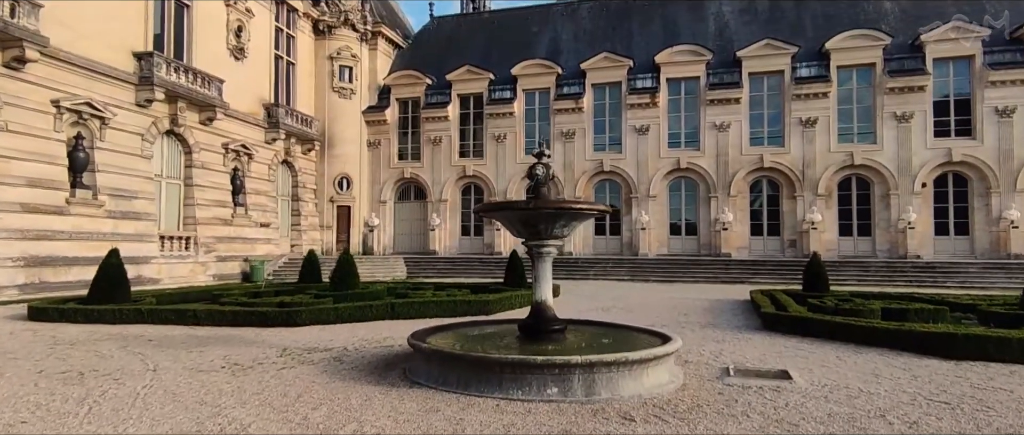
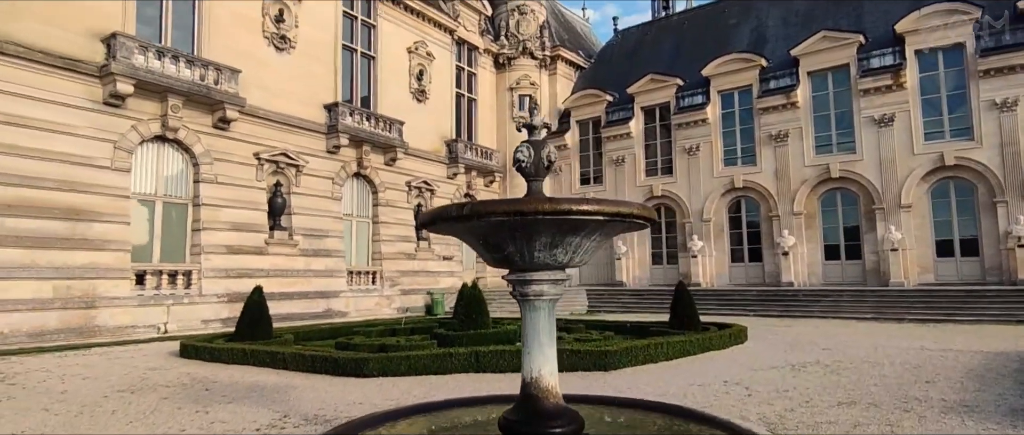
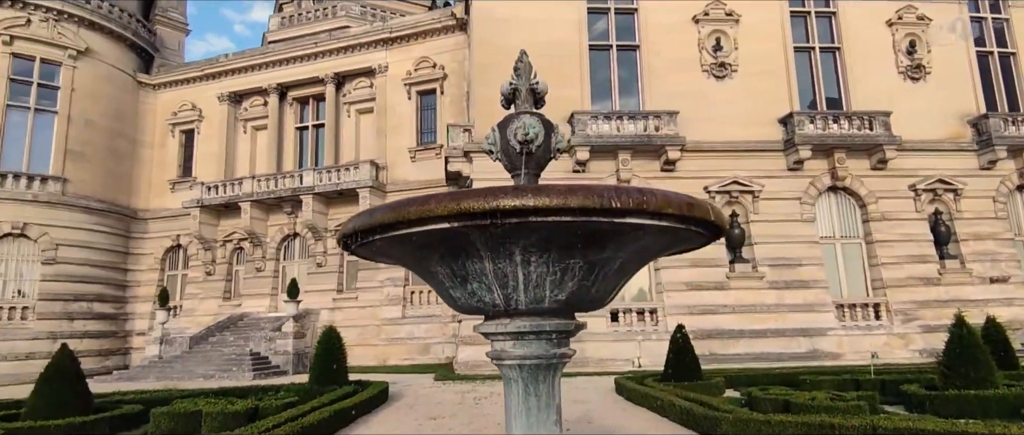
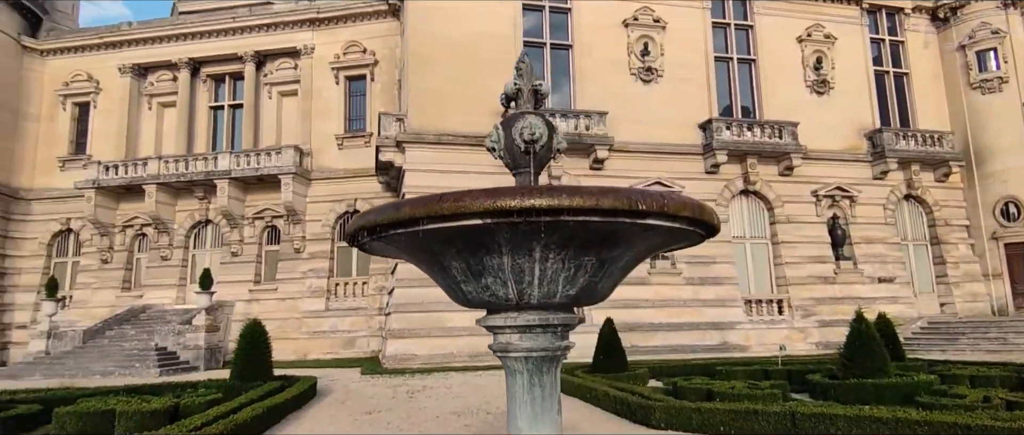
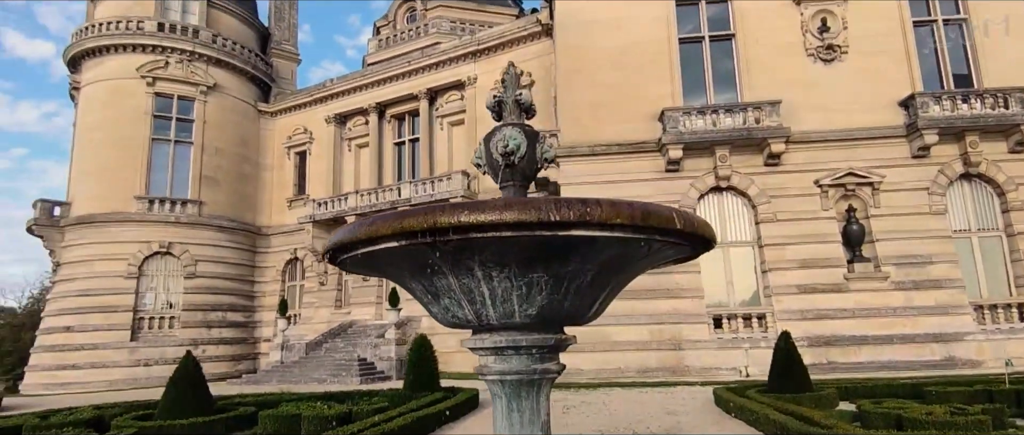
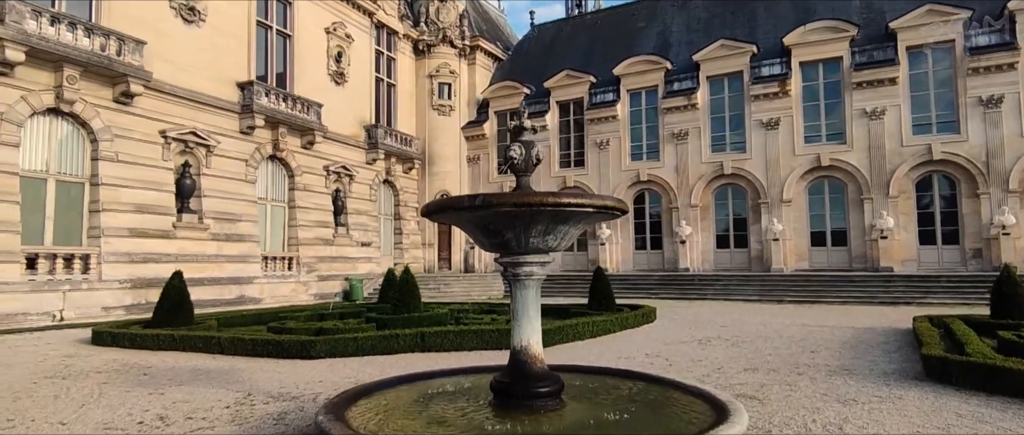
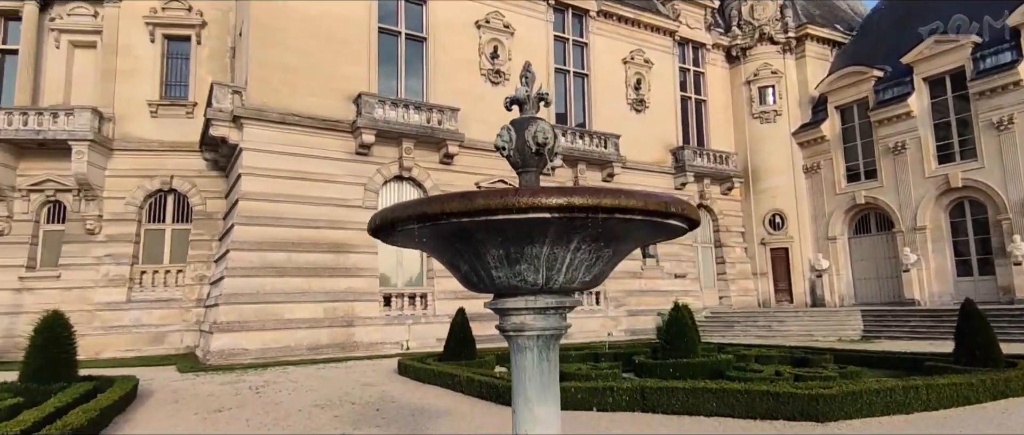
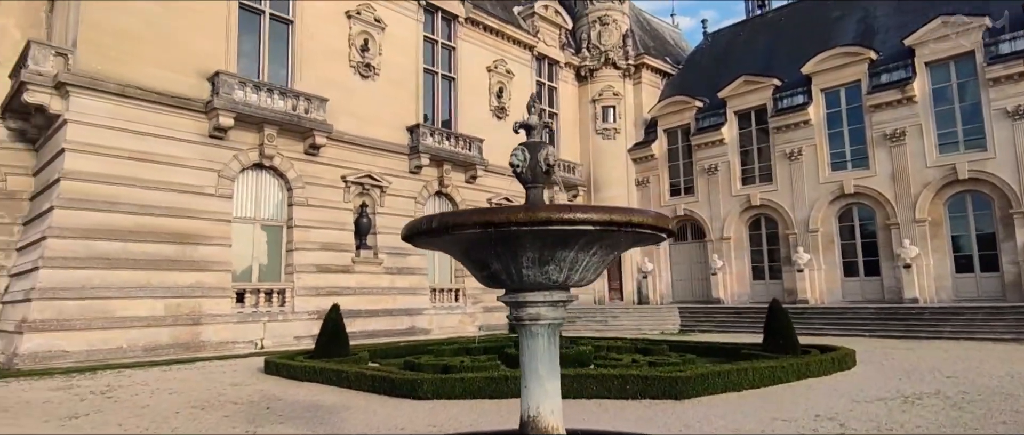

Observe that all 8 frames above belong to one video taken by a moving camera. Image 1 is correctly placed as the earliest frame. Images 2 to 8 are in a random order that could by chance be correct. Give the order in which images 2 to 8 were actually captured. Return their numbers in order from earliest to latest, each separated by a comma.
6, 2, 8, 7, 4, 3, 5
